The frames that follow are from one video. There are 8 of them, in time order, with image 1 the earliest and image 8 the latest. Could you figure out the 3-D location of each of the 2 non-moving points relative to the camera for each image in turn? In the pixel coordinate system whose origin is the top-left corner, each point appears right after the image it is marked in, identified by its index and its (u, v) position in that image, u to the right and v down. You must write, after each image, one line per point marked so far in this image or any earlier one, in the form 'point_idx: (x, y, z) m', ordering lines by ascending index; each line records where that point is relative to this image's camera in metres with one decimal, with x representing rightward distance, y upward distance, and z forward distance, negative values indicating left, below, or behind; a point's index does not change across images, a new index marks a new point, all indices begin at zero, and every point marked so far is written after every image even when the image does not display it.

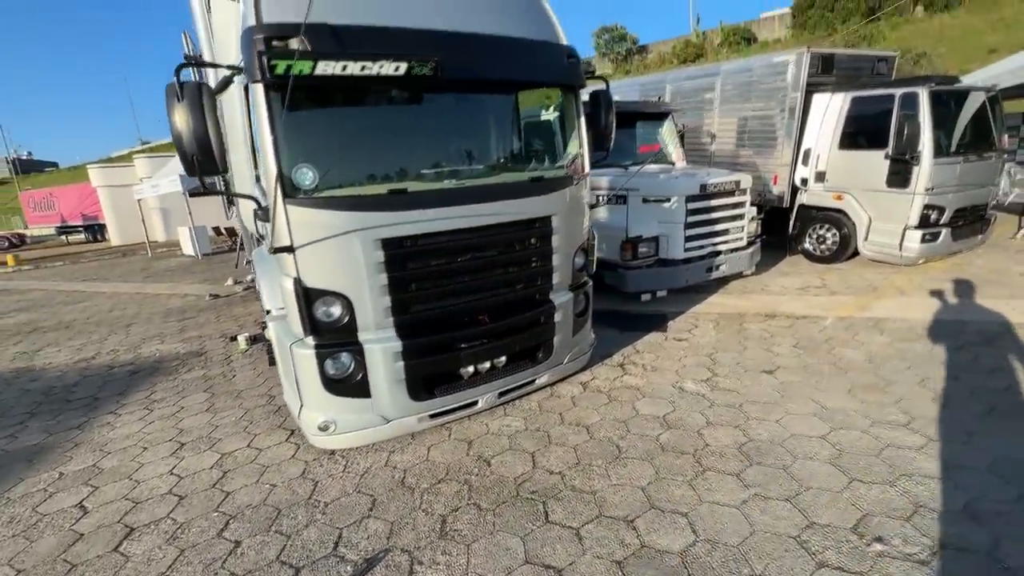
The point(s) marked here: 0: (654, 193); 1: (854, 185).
0: (+2.0, +1.3, +6.6) m
1: (+5.6, +1.7, +7.8) m
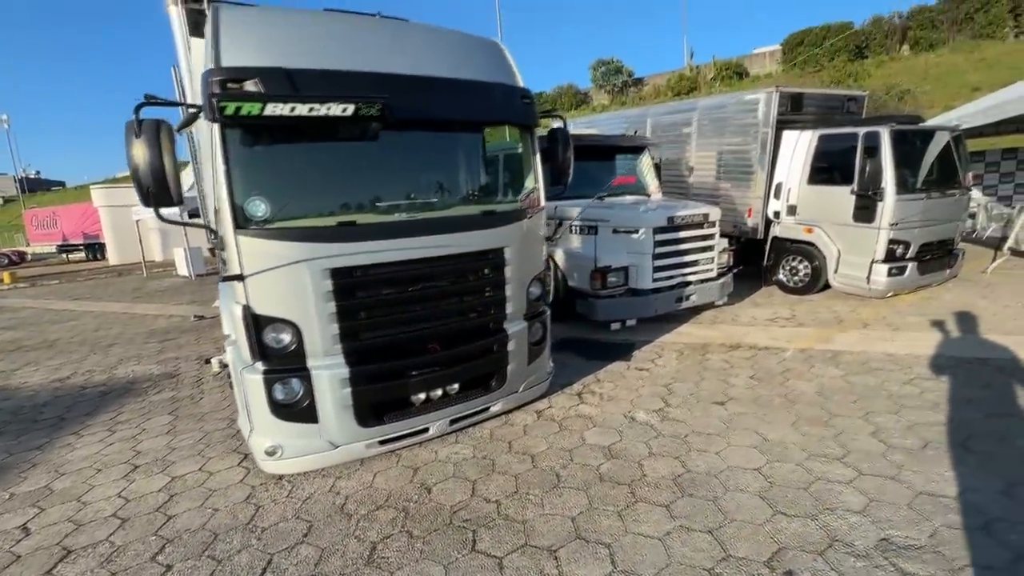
0: (+1.6, +0.9, +6.8) m
1: (+5.3, +1.2, +7.9) m
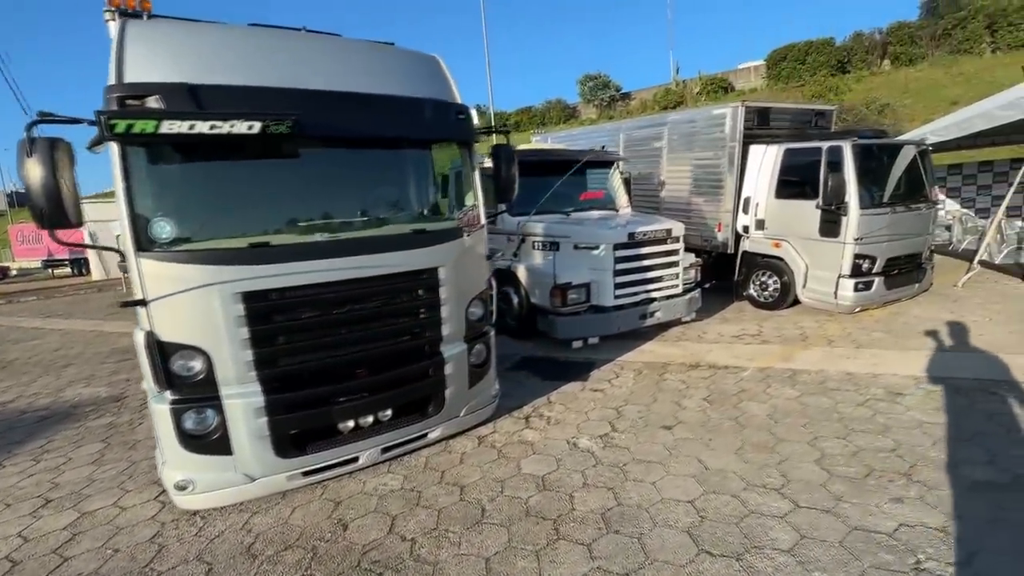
0: (+1.0, +0.7, +6.6) m
1: (+4.7, +0.9, +7.9) m
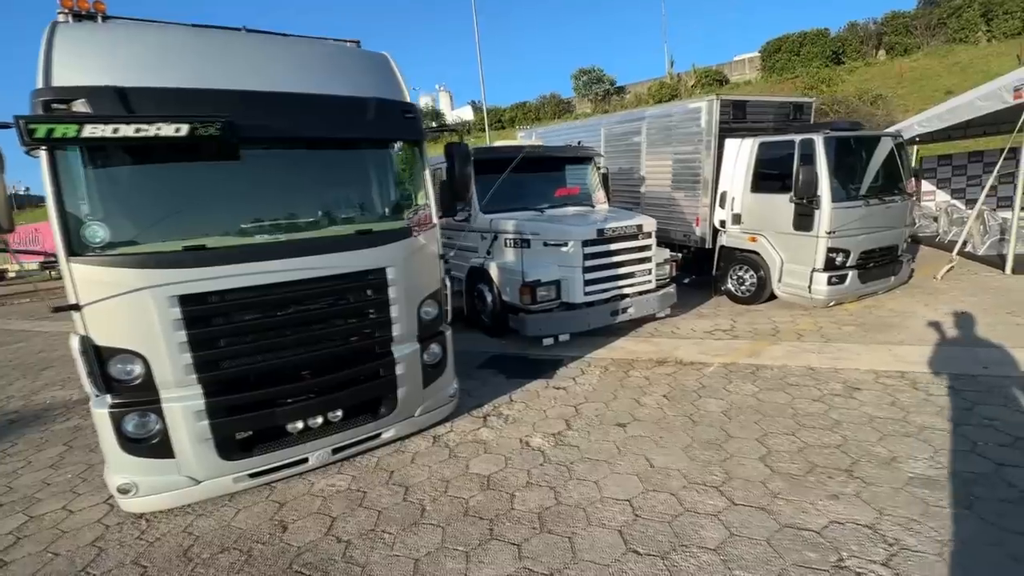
0: (+0.6, +0.7, +6.6) m
1: (+4.2, +1.0, +7.8) m
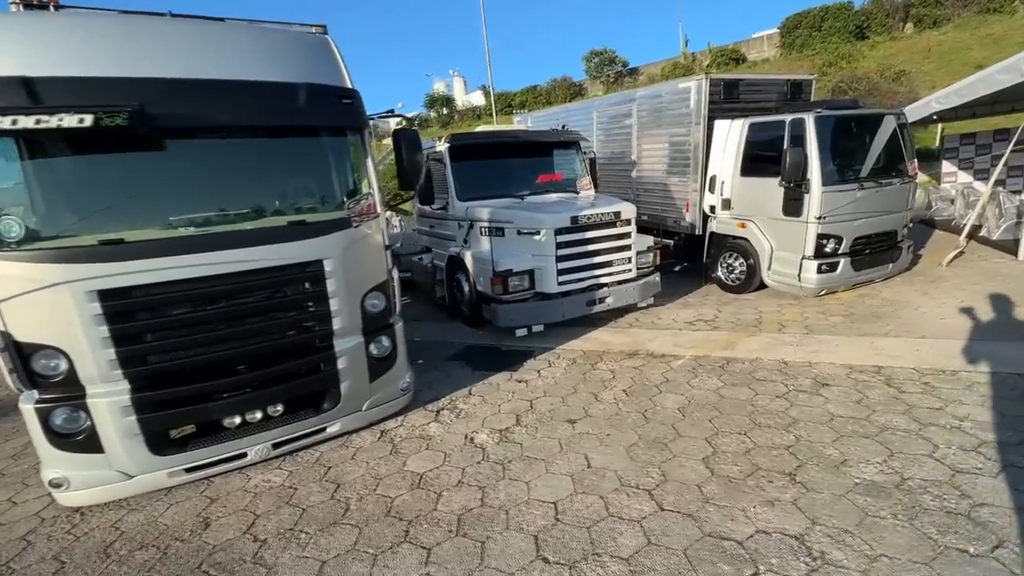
0: (+0.2, +0.9, +6.4) m
1: (+3.9, +1.2, +7.5) m
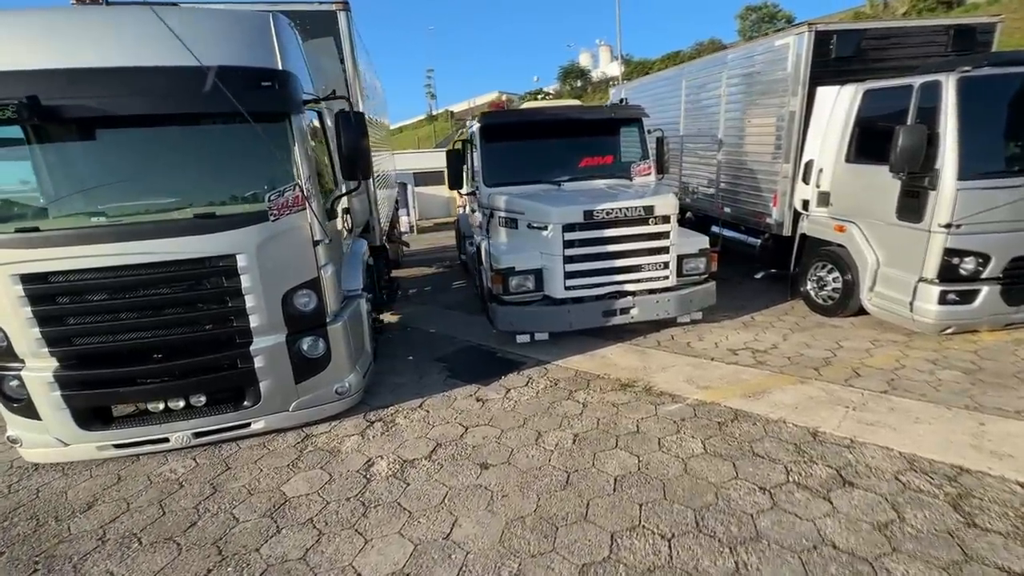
0: (+0.3, +0.8, +5.6) m
1: (+4.1, +0.9, +5.6) m
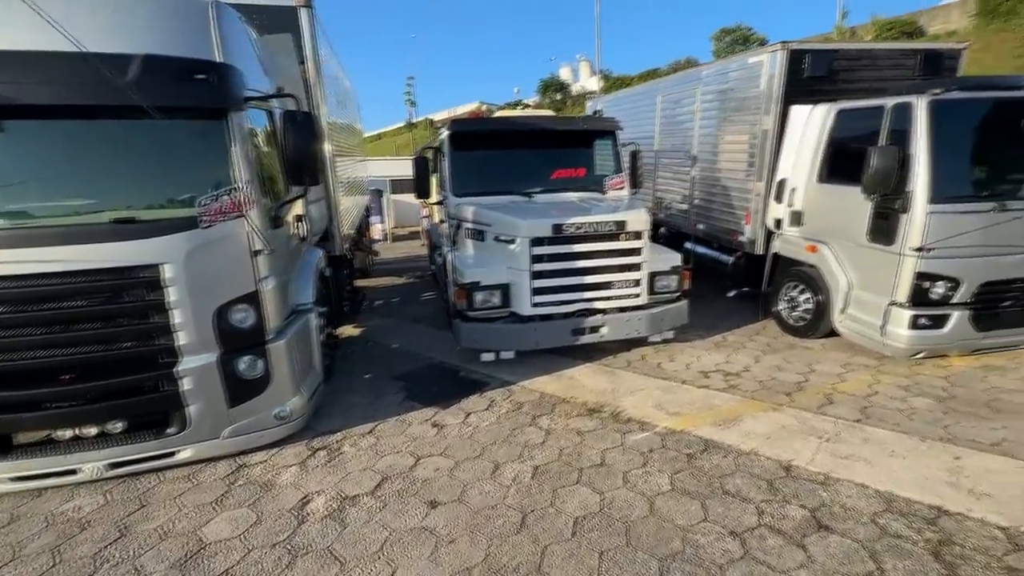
0: (-0.1, +0.7, +5.3) m
1: (+3.7, +0.6, +5.5) m
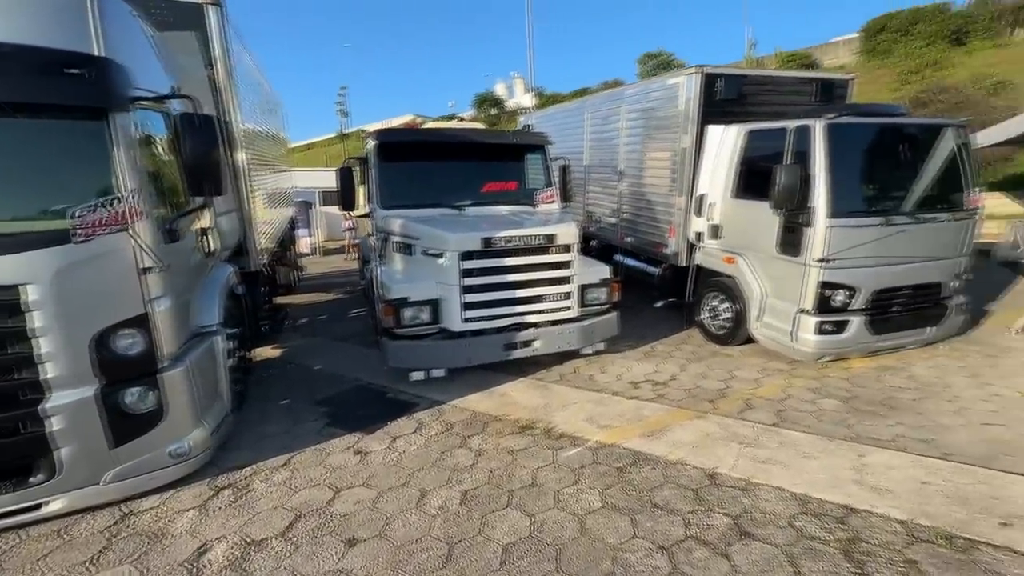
0: (-0.9, +0.5, +5.2) m
1: (+2.9, +0.5, +5.8) m
